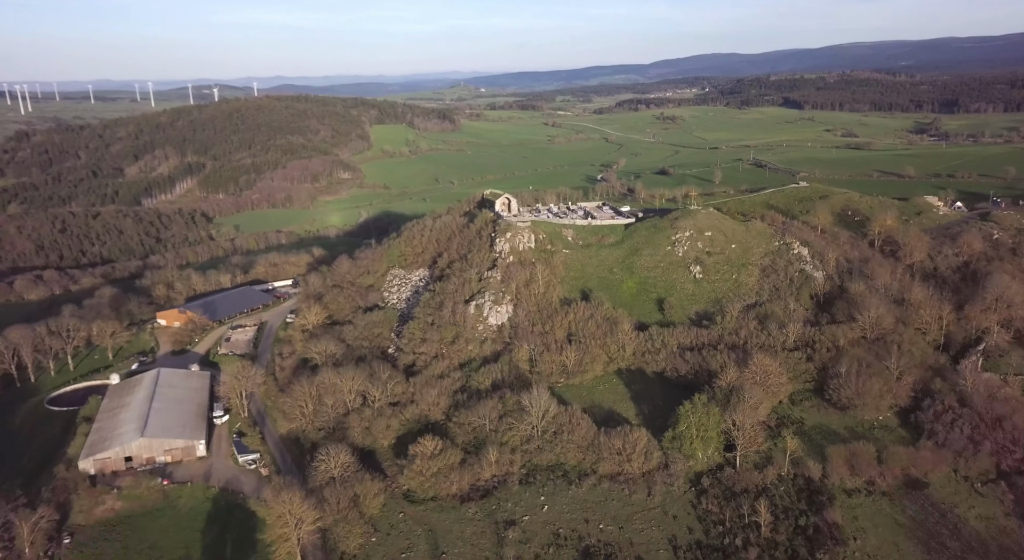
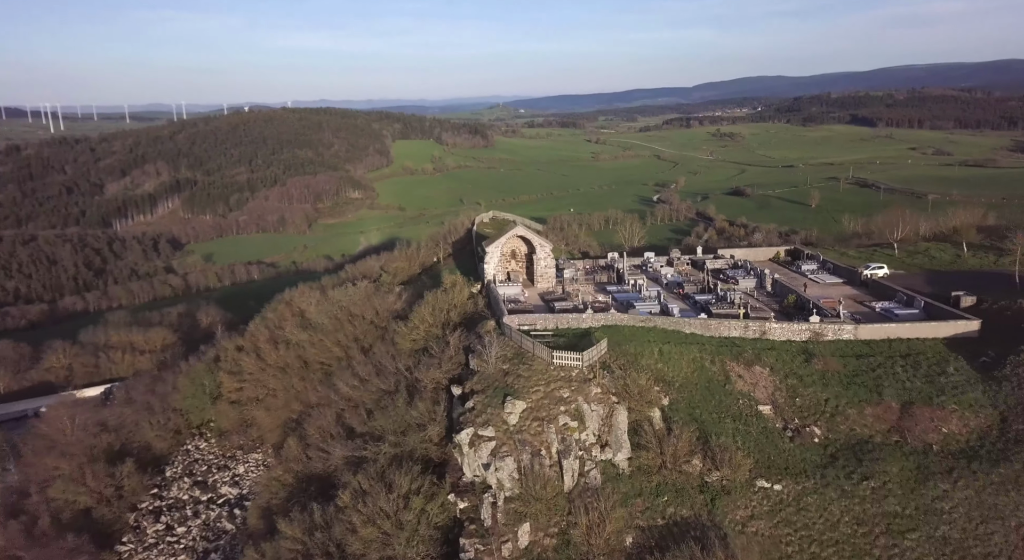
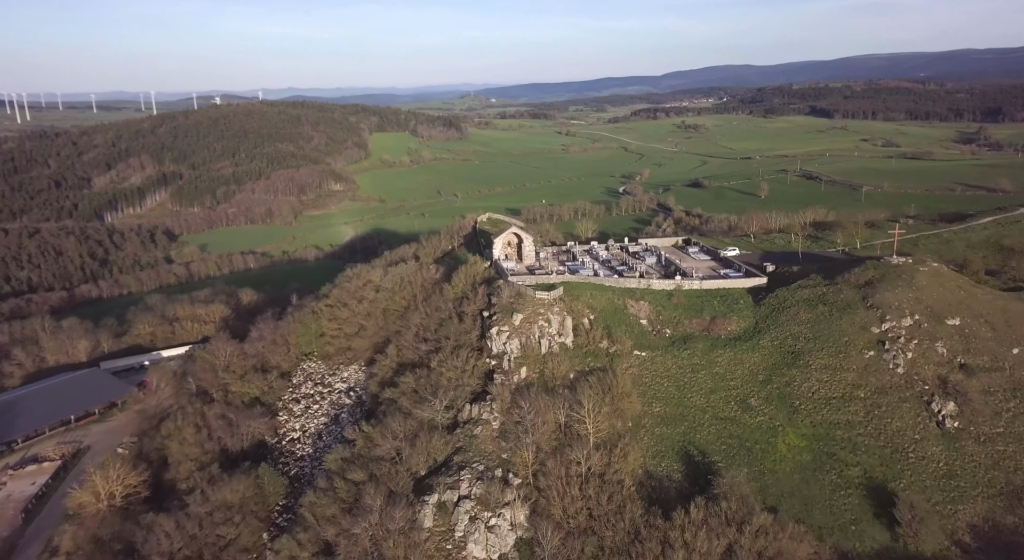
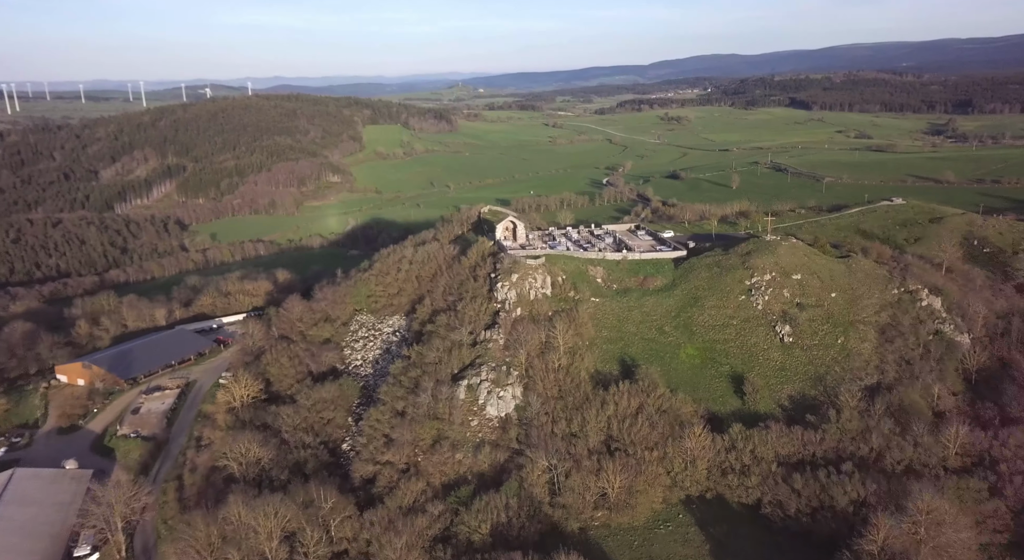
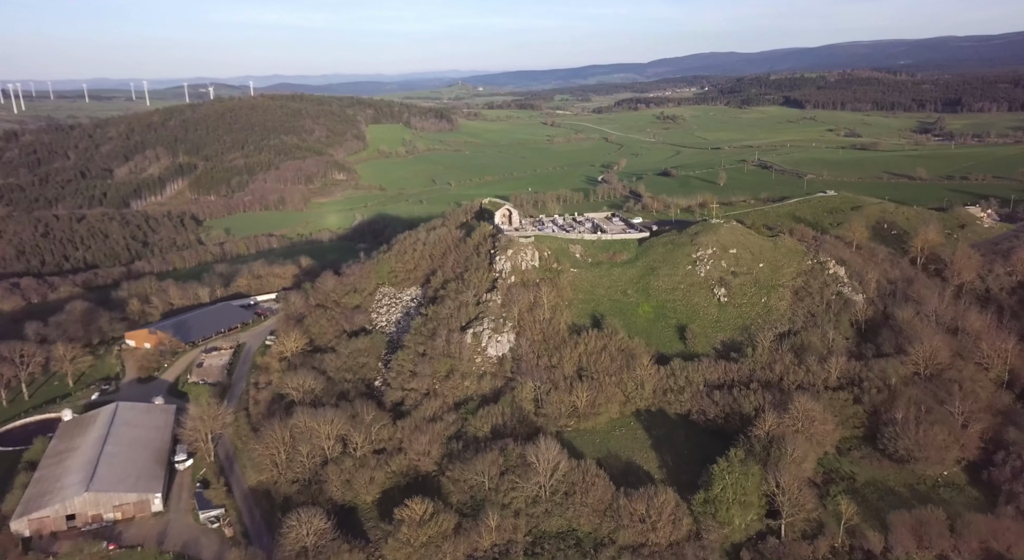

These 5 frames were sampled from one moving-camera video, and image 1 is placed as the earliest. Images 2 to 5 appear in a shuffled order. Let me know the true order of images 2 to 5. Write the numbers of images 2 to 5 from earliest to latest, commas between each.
5, 4, 3, 2
